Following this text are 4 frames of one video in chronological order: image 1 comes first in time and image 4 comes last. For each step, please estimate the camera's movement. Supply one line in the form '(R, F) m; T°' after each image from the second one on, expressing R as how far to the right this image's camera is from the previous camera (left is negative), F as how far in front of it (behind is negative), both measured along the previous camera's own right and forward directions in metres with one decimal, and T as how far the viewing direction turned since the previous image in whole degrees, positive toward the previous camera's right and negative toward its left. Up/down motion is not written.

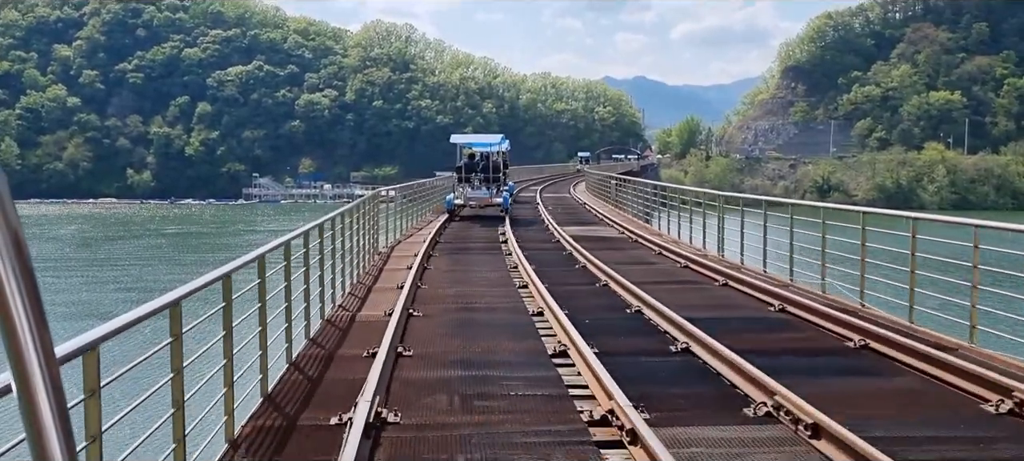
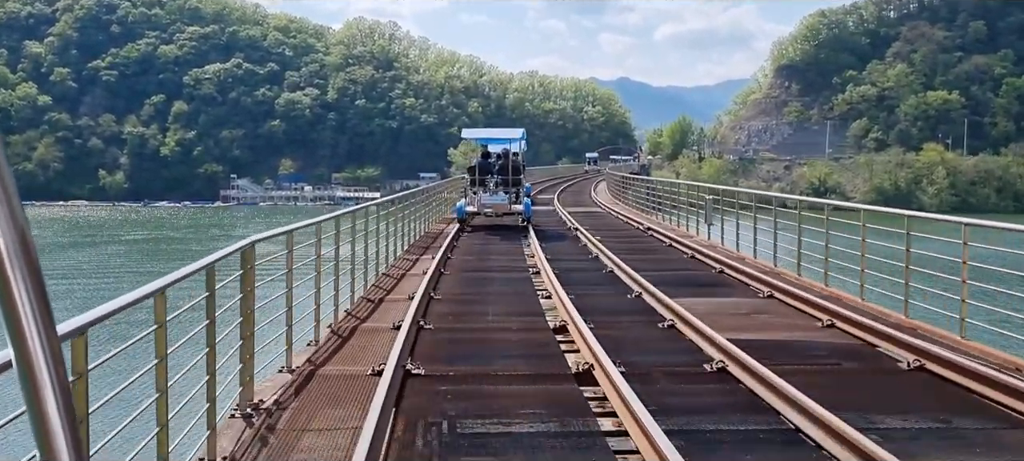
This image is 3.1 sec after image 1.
(-0.2, +1.7) m; +1°
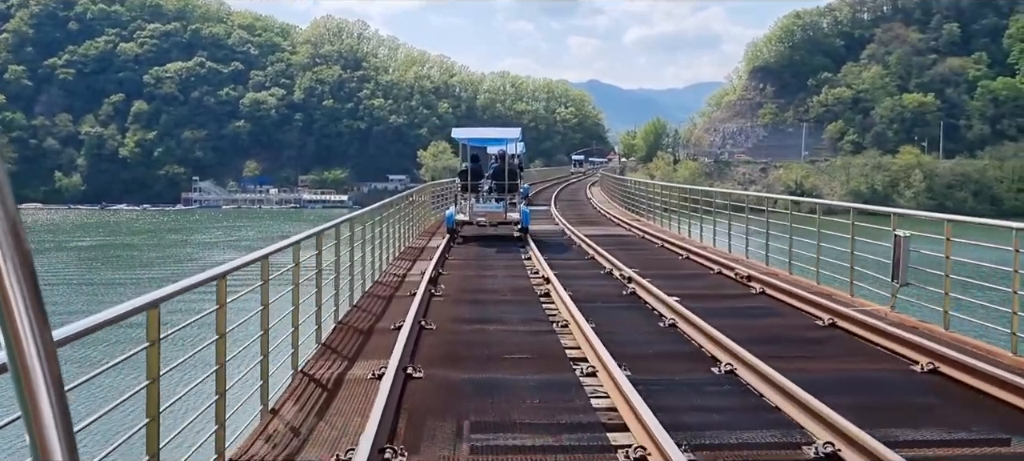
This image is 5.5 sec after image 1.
(-0.1, +1.2) m; +2°
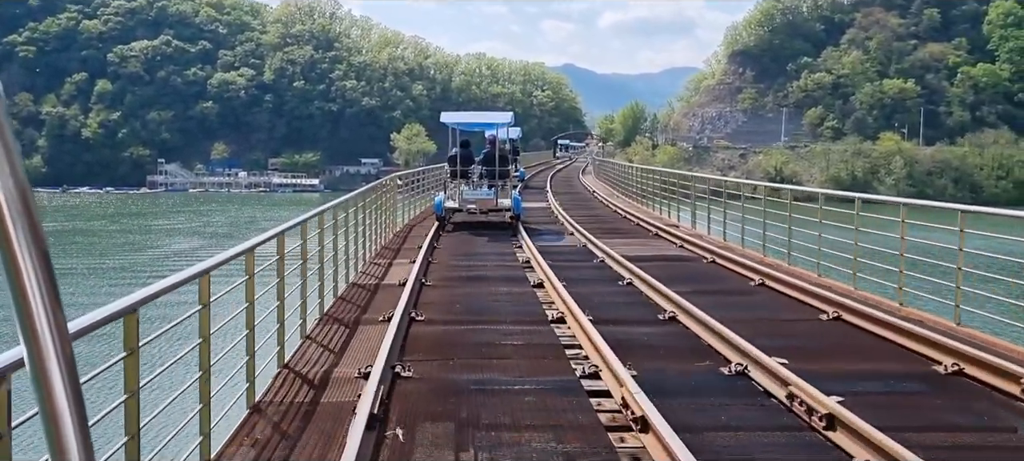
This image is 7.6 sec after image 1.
(-0.1, +1.0) m; +2°
